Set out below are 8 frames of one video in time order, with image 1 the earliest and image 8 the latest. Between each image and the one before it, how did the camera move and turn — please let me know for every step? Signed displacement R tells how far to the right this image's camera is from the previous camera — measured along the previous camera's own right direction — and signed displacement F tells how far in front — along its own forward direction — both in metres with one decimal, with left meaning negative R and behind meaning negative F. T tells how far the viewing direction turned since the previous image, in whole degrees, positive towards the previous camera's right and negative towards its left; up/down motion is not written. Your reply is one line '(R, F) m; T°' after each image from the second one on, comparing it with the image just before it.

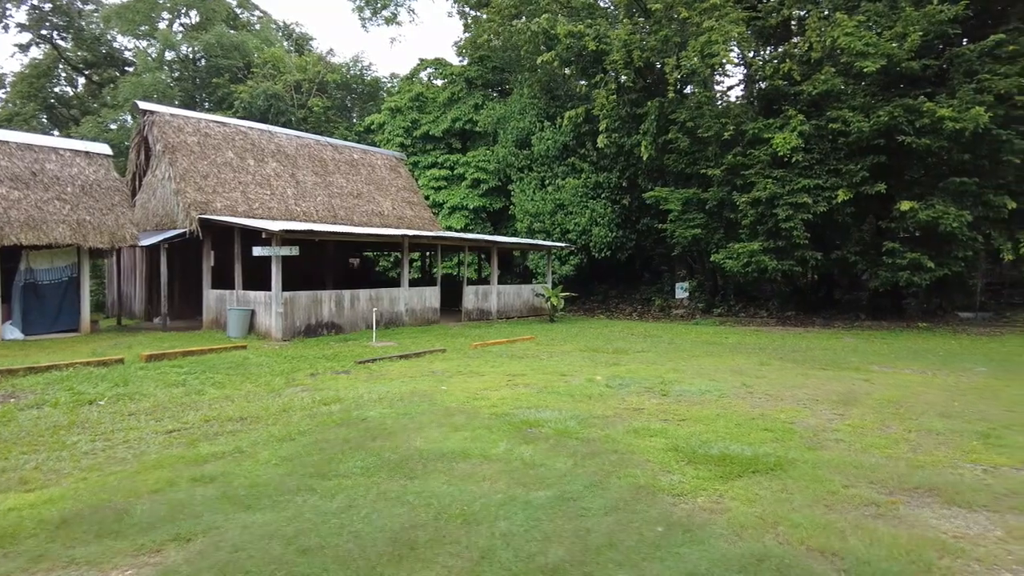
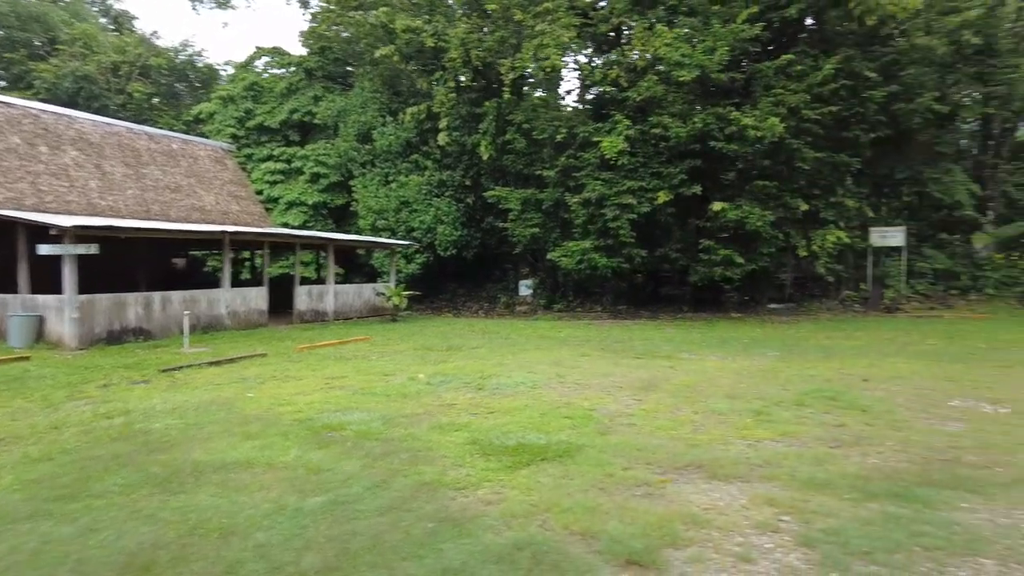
(+0.5, +0.1) m; +12°
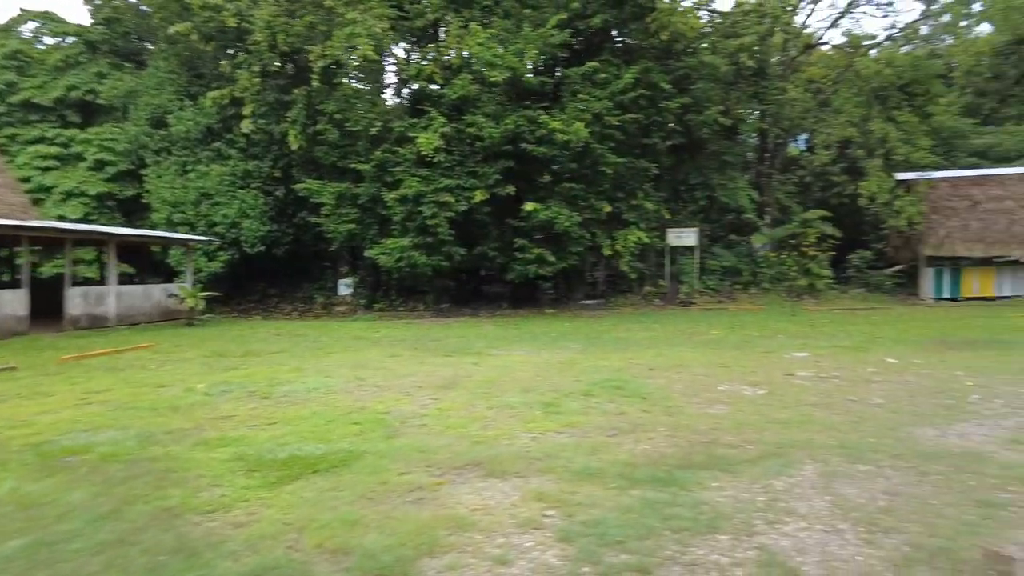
(+0.4, +0.2) m; +14°
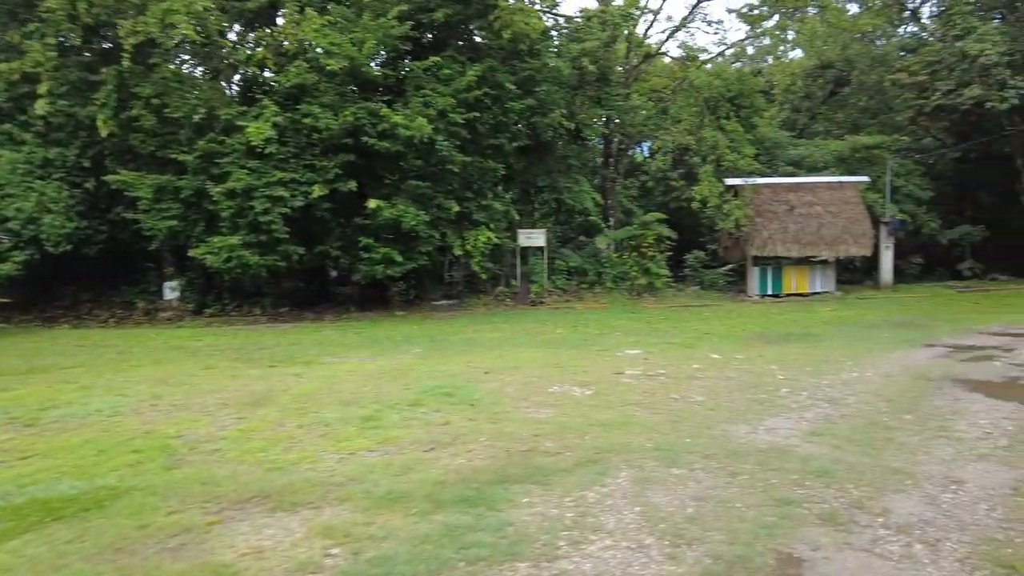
(+0.4, +0.4) m; +12°
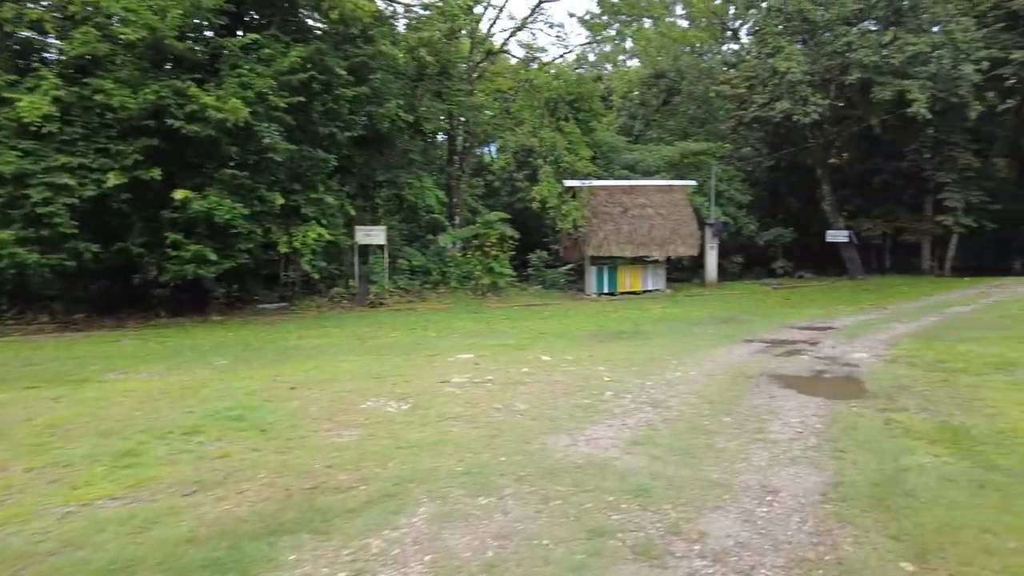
(+0.4, +0.6) m; +12°
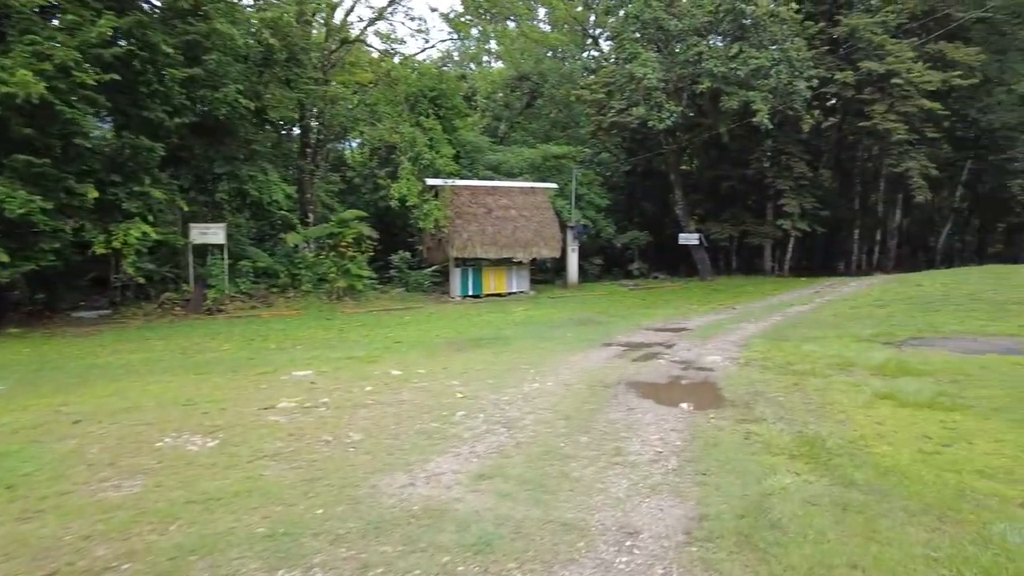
(+0.3, +0.7) m; +11°
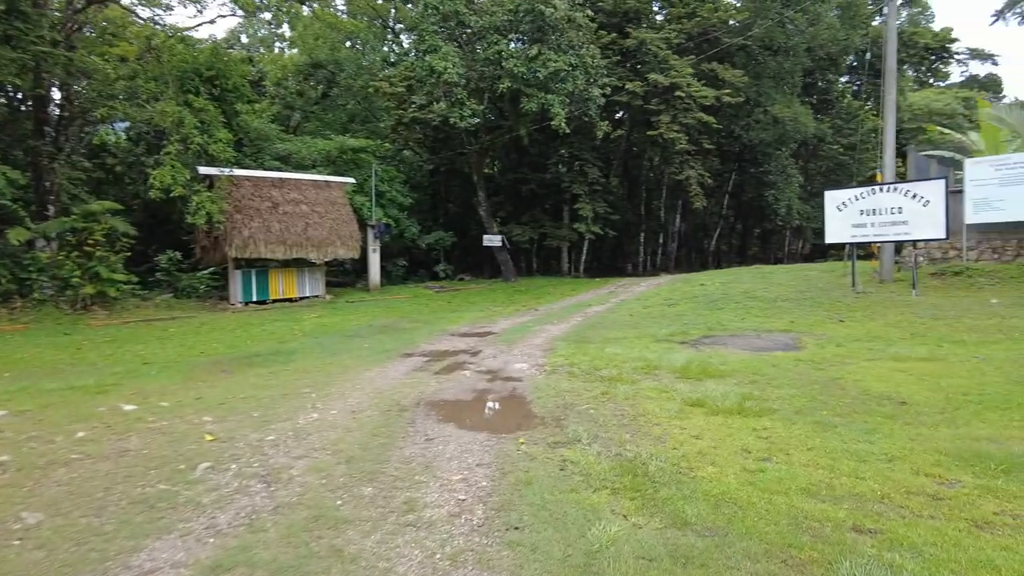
(+0.2, +1.0) m; +17°
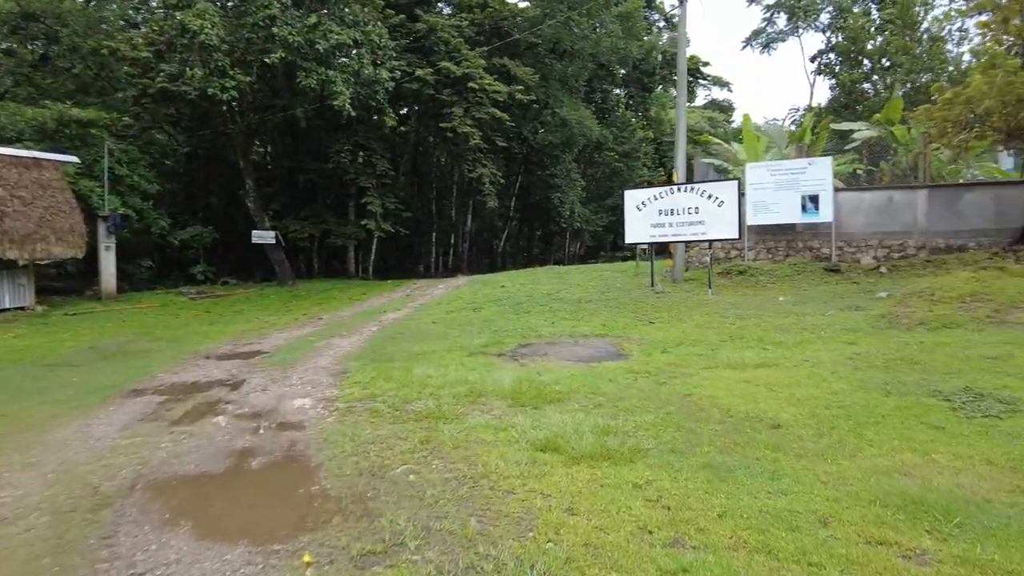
(0.0, +1.7) m; +18°
